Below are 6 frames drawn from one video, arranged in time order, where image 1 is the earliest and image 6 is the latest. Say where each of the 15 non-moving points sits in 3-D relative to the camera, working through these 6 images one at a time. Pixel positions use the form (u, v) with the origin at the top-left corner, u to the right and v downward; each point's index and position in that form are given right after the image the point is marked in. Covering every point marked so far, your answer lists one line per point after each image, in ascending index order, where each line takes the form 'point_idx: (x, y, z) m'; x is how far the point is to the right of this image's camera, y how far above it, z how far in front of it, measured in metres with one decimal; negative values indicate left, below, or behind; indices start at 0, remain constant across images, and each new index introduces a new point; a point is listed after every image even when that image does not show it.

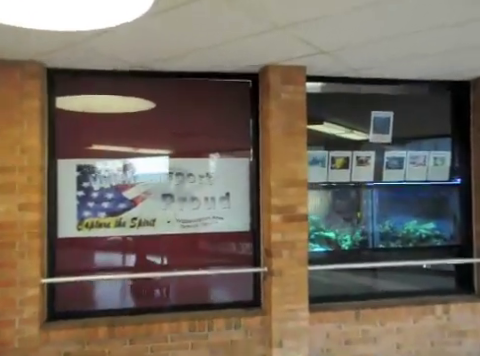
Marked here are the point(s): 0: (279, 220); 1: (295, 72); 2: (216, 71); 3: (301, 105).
0: (+0.3, -0.3, +3.7) m
1: (+0.4, +0.7, +3.7) m
2: (-0.2, +0.8, +3.8) m
3: (+0.4, +0.5, +3.7) m
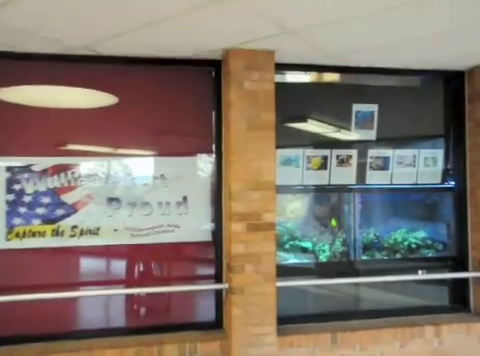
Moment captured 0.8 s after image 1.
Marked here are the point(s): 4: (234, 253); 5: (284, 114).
0: (0.0, -0.3, +3.2) m
1: (+0.1, +0.7, +3.2) m
2: (-0.4, +0.8, +3.3) m
3: (+0.2, +0.5, +3.2) m
4: (0.0, -0.4, +3.2) m
5: (+0.3, +0.5, +3.8) m
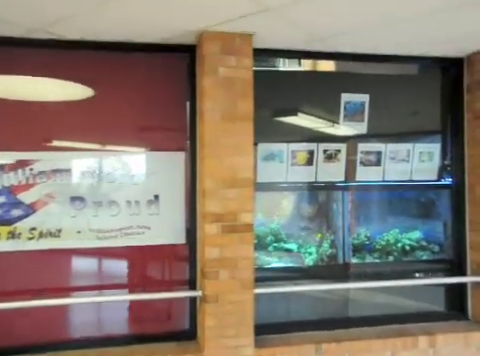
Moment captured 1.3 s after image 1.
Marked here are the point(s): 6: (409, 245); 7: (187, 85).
0: (-0.1, -0.3, +2.9) m
1: (0.0, +0.7, +2.9) m
2: (-0.6, +0.8, +3.0) m
3: (0.0, +0.5, +2.9) m
4: (-0.2, -0.4, +2.9) m
5: (+0.1, +0.5, +3.5) m
6: (+1.2, -0.5, +3.7) m
7: (-0.3, +0.5, +3.2) m
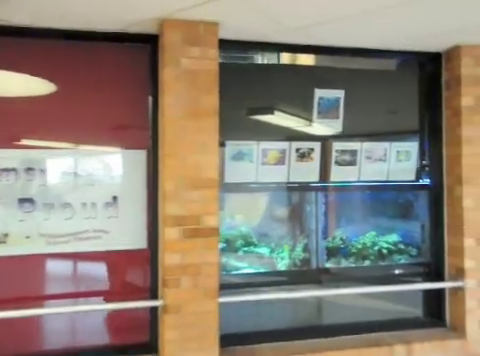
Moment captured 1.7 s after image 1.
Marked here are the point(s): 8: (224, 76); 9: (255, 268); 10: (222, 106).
0: (-0.3, -0.3, +2.7) m
1: (-0.2, +0.7, +2.7) m
2: (-0.8, +0.8, +2.8) m
3: (-0.1, +0.5, +2.7) m
4: (-0.4, -0.4, +2.7) m
5: (0.0, +0.5, +3.3) m
6: (+1.0, -0.5, +3.6) m
7: (-0.5, +0.5, +3.0) m
8: (-0.1, +0.6, +3.2) m
9: (+0.1, -0.6, +3.3) m
10: (-0.1, +0.4, +3.2) m
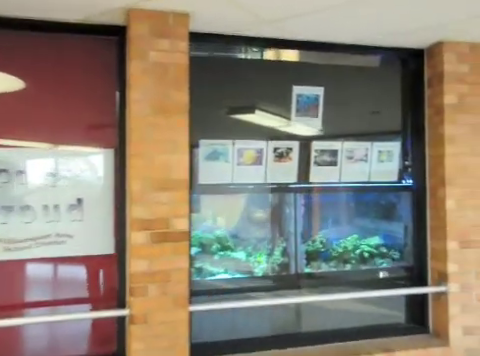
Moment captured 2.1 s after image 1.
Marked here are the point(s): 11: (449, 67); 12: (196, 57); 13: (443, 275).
0: (-0.4, -0.3, +2.5) m
1: (-0.3, +0.7, +2.5) m
2: (-0.9, +0.8, +2.6) m
3: (-0.3, +0.5, +2.6) m
4: (-0.5, -0.4, +2.5) m
5: (-0.2, +0.5, +3.1) m
6: (+0.8, -0.5, +3.4) m
7: (-0.6, +0.5, +2.8) m
8: (-0.3, +0.6, +3.1) m
9: (-0.1, -0.6, +3.2) m
10: (-0.3, +0.4, +3.1) m
11: (+1.3, +0.7, +3.3) m
12: (-0.3, +0.7, +3.1) m
13: (+1.2, -0.6, +3.3) m
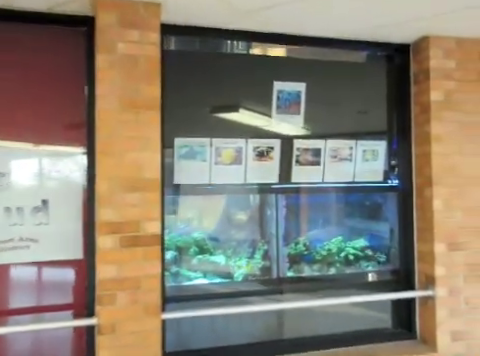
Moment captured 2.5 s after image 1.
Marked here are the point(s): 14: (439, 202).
0: (-0.5, -0.3, +2.3) m
1: (-0.4, +0.7, +2.4) m
2: (-1.0, +0.8, +2.4) m
3: (-0.4, +0.5, +2.4) m
4: (-0.6, -0.4, +2.3) m
5: (-0.3, +0.5, +3.0) m
6: (+0.7, -0.5, +3.3) m
7: (-0.7, +0.5, +2.6) m
8: (-0.4, +0.6, +2.9) m
9: (-0.2, -0.6, +3.0) m
10: (-0.4, +0.4, +2.9) m
11: (+1.1, +0.7, +3.2) m
12: (-0.4, +0.7, +2.9) m
13: (+1.1, -0.6, +3.2) m
14: (+1.2, -0.1, +3.1) m
